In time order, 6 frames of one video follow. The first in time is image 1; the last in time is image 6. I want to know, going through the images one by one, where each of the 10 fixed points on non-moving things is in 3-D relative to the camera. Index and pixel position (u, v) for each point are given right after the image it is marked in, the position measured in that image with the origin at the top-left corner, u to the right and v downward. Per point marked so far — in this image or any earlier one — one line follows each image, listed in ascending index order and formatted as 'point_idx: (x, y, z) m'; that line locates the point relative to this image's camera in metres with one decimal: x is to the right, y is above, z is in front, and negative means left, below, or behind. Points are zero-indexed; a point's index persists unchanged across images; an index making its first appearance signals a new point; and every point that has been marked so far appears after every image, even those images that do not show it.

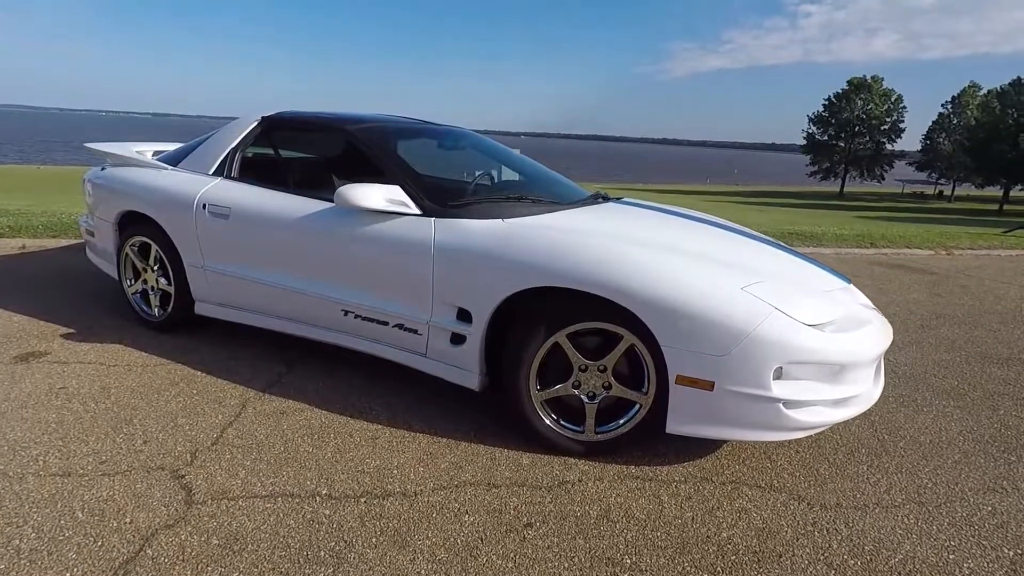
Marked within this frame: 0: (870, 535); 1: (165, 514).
0: (+1.5, -1.0, +2.3) m
1: (-1.4, -0.9, +2.2) m
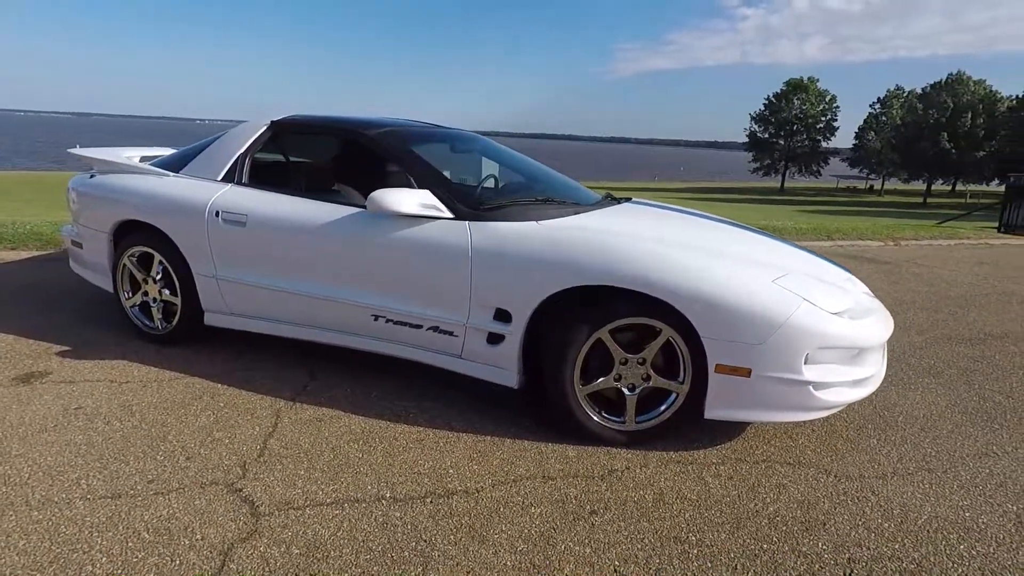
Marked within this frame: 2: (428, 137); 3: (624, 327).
0: (+1.7, -1.0, +2.5) m
1: (-1.1, -0.9, +2.2) m
2: (-0.6, +1.0, +3.8) m
3: (+0.6, -0.2, +2.8) m
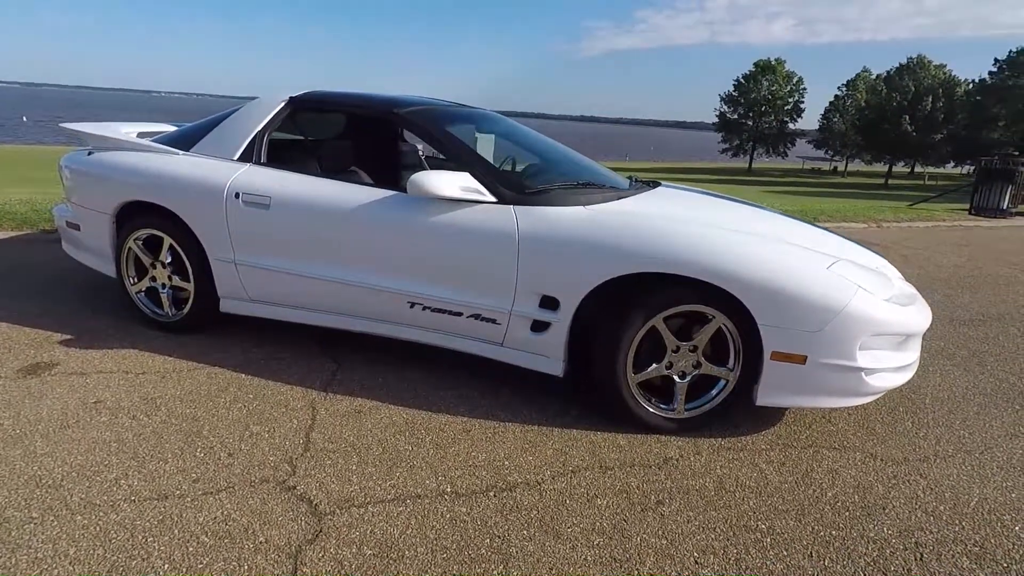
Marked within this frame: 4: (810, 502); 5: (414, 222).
0: (+2.0, -0.9, +2.6) m
1: (-0.8, -0.9, +2.1) m
2: (-0.4, +1.1, +3.7) m
3: (+0.8, -0.1, +2.8) m
4: (+1.3, -0.9, +2.4) m
5: (-0.5, +0.4, +3.1) m
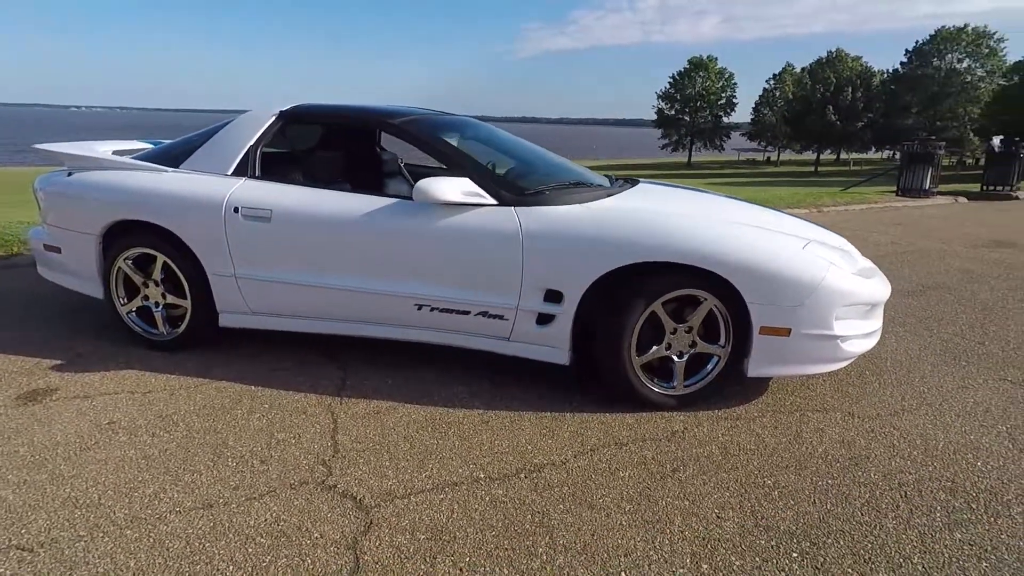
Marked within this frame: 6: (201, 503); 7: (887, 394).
0: (+2.1, -0.8, +2.9) m
1: (-0.6, -0.9, +2.2) m
2: (-0.5, +1.1, +3.8) m
3: (+0.9, -0.1, +3.0) m
4: (+1.4, -0.8, +2.7) m
5: (-0.5, +0.3, +3.2) m
6: (-1.3, -0.9, +2.3) m
7: (+2.2, -0.6, +3.3) m
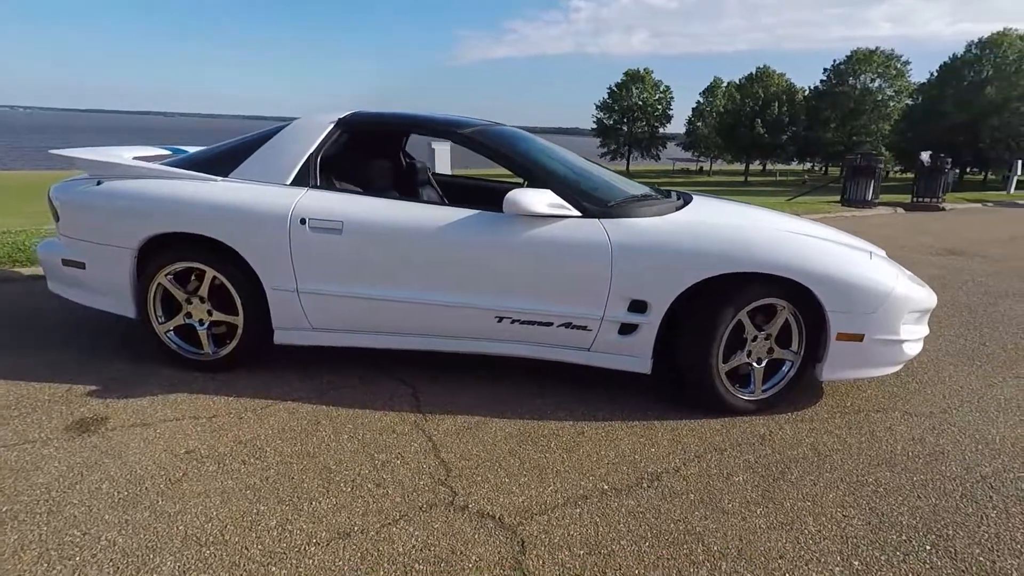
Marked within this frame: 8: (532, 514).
0: (+2.6, -0.8, +3.2) m
1: (0.0, -1.0, +2.2) m
2: (-0.1, +1.0, +3.8) m
3: (+1.4, -0.1, +3.2) m
4: (+1.9, -0.9, +2.9) m
5: (-0.1, +0.3, +3.2) m
6: (-0.7, -1.0, +2.2) m
7: (+2.7, -0.7, +3.6) m
8: (+0.1, -0.9, +2.4) m
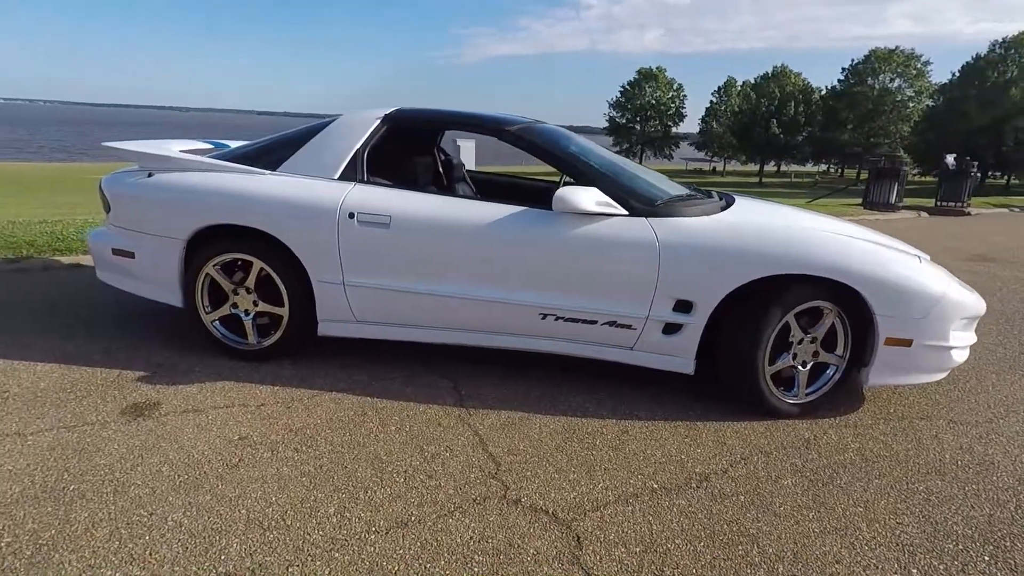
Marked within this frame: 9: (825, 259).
0: (+2.8, -0.8, +3.2) m
1: (+0.2, -1.0, +2.2) m
2: (+0.2, +1.1, +3.8) m
3: (+1.6, -0.1, +3.2) m
4: (+2.2, -0.9, +2.9) m
5: (+0.2, +0.3, +3.2) m
6: (-0.5, -0.9, +2.2) m
7: (+2.9, -0.7, +3.6) m
8: (+0.3, -0.9, +2.4) m
9: (+1.7, +0.2, +3.1) m
